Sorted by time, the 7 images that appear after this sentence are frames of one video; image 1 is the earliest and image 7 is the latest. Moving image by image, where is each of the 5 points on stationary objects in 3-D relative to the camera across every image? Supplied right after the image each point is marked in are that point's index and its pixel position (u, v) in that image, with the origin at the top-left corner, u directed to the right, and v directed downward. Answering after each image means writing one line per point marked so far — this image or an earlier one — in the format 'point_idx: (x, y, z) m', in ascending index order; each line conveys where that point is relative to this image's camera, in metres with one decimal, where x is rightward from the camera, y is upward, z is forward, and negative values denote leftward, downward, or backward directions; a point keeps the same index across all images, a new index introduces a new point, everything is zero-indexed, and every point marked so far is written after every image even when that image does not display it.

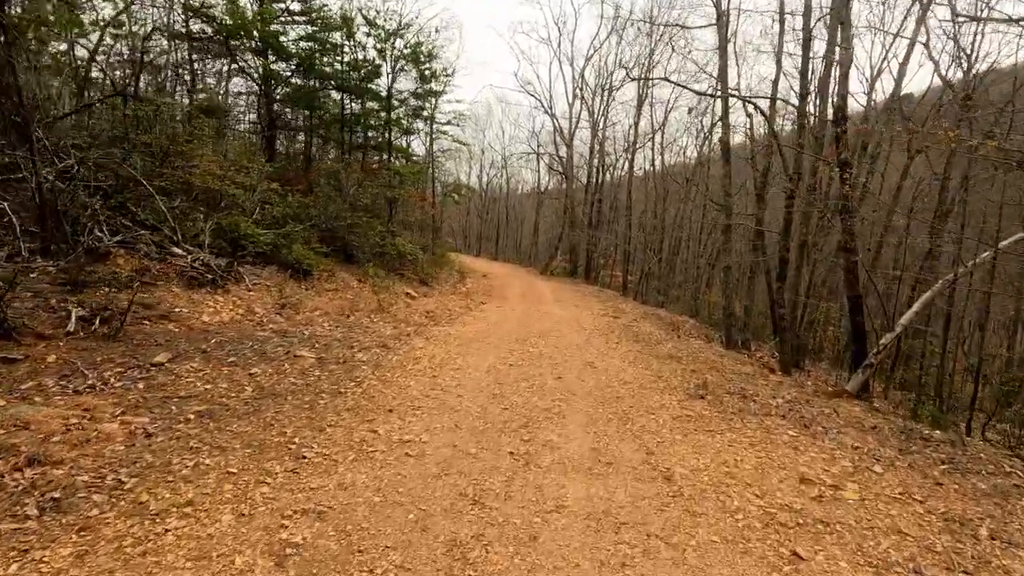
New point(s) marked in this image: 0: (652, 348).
0: (+2.4, -1.1, +9.2) m
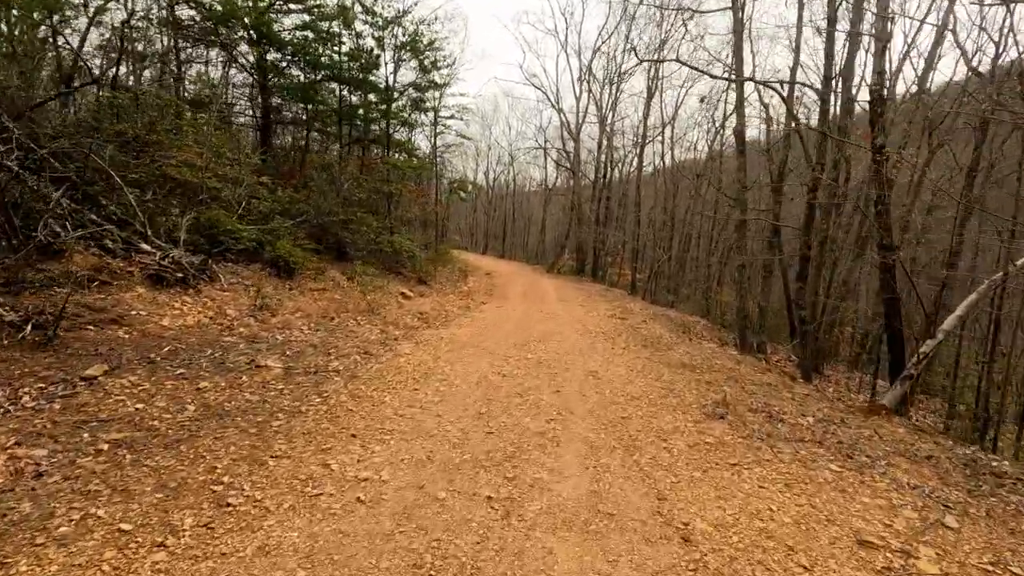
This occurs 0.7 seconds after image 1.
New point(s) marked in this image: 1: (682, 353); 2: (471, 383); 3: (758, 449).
0: (+2.4, -1.1, +8.4) m
1: (+2.8, -1.1, +8.9) m
2: (-0.5, -1.1, +5.9) m
3: (+1.9, -1.2, +4.0) m
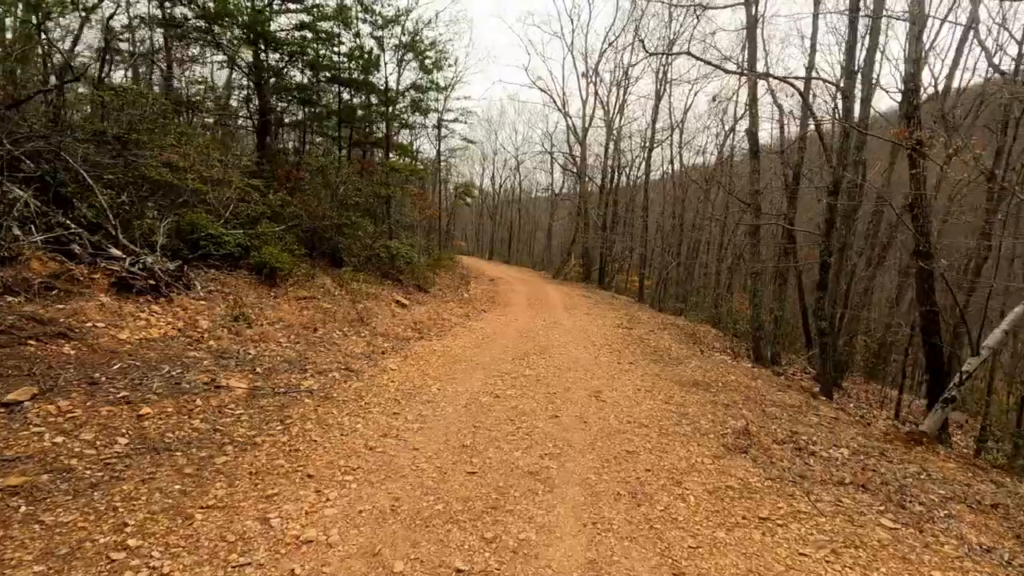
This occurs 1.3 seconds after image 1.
0: (+2.3, -1.2, +7.8) m
1: (+2.8, -1.3, +8.2) m
2: (-0.5, -1.2, +5.3) m
3: (+1.8, -1.3, +3.4) m
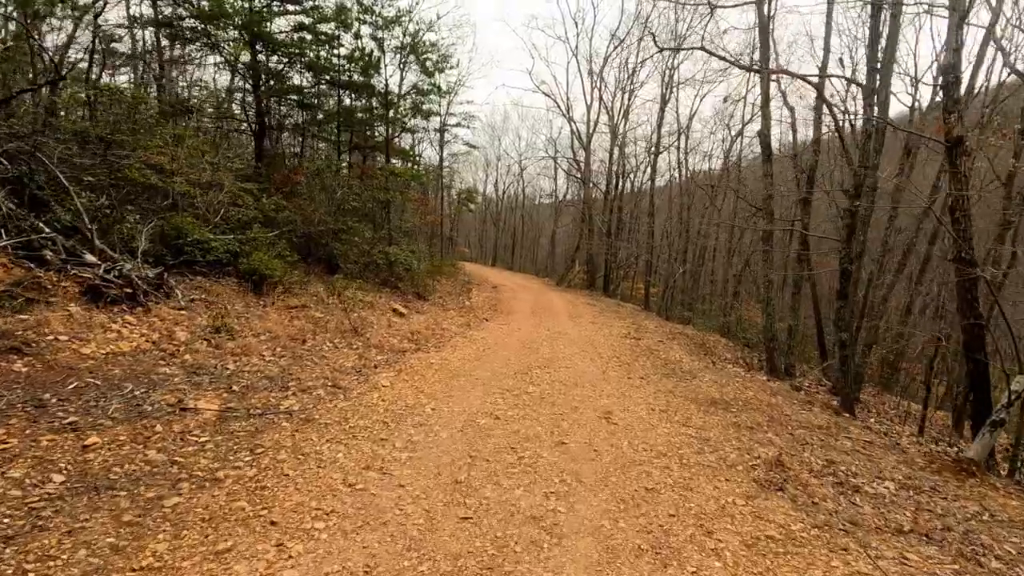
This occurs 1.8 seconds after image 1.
0: (+2.4, -1.3, +7.2) m
1: (+2.8, -1.4, +7.7) m
2: (-0.5, -1.3, +4.7) m
3: (+1.8, -1.4, +2.8) m
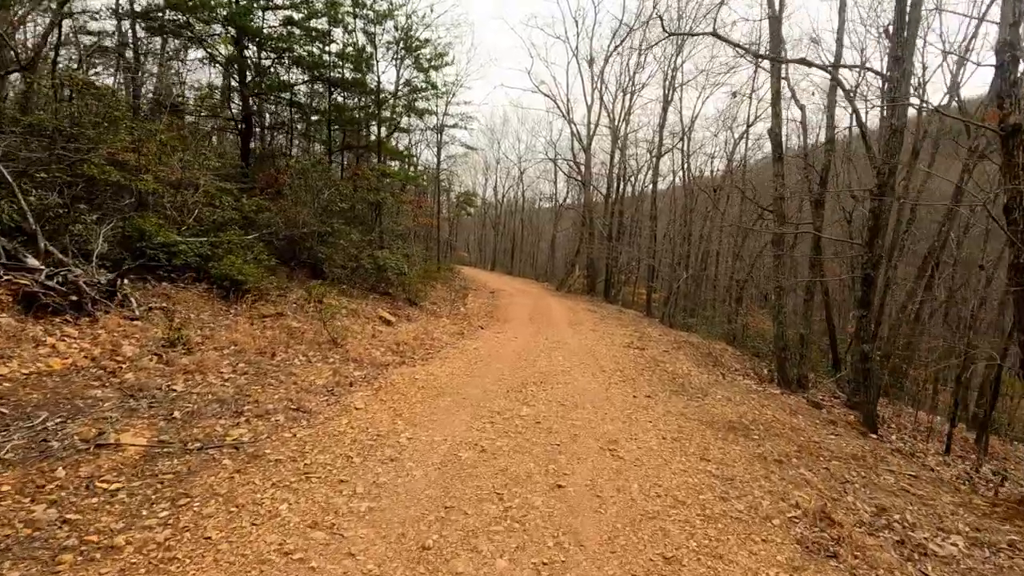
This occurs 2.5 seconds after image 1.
0: (+2.3, -1.4, +6.5) m
1: (+2.7, -1.5, +6.9) m
2: (-0.6, -1.3, +4.0) m
3: (+1.7, -1.5, +2.1) m
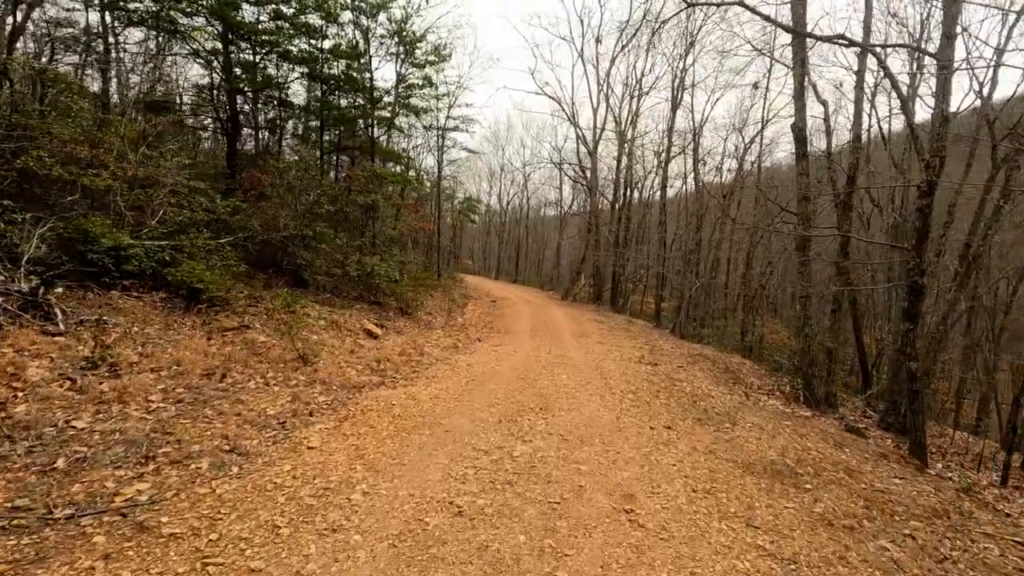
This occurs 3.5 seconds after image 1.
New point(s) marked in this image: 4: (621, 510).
0: (+2.2, -1.5, +5.4) m
1: (+2.7, -1.6, +5.8) m
2: (-0.7, -1.4, +2.9) m
3: (+1.5, -1.5, +1.0) m
4: (+0.7, -1.4, +3.5) m
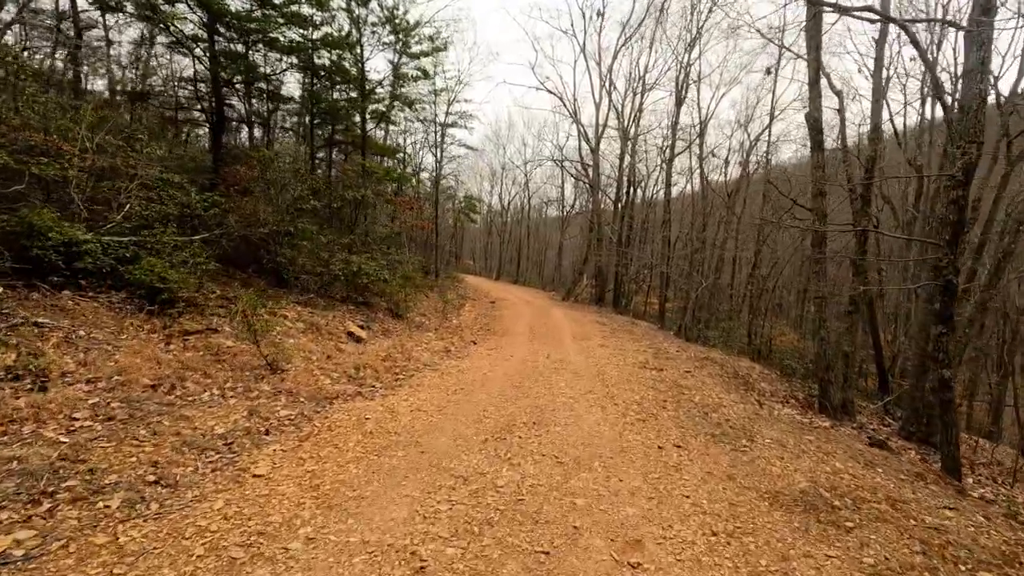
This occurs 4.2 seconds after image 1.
0: (+2.1, -1.5, +4.7) m
1: (+2.6, -1.6, +5.1) m
2: (-0.8, -1.4, +2.2) m
3: (+1.4, -1.5, +0.3) m
4: (+0.6, -1.4, +2.8) m
